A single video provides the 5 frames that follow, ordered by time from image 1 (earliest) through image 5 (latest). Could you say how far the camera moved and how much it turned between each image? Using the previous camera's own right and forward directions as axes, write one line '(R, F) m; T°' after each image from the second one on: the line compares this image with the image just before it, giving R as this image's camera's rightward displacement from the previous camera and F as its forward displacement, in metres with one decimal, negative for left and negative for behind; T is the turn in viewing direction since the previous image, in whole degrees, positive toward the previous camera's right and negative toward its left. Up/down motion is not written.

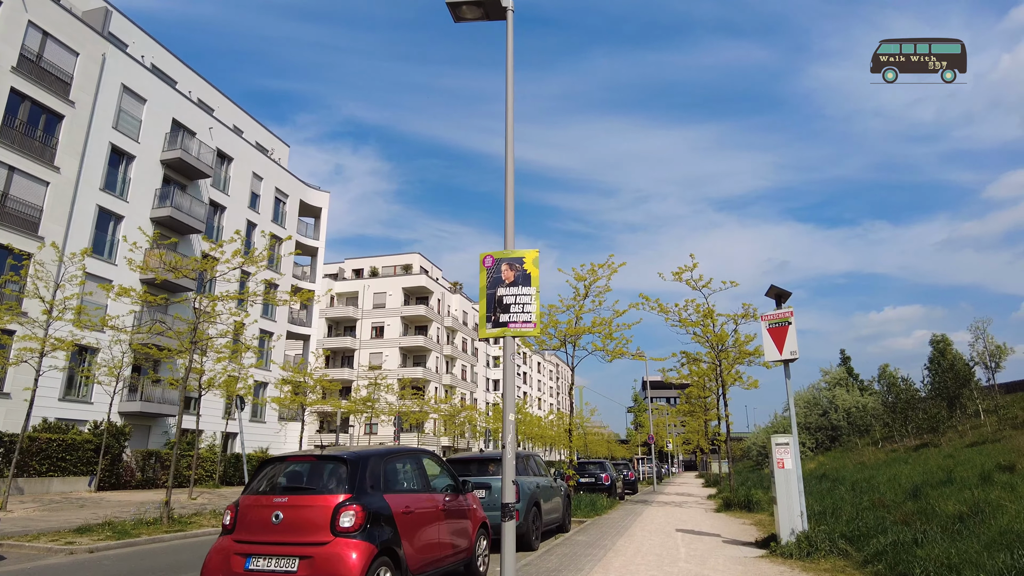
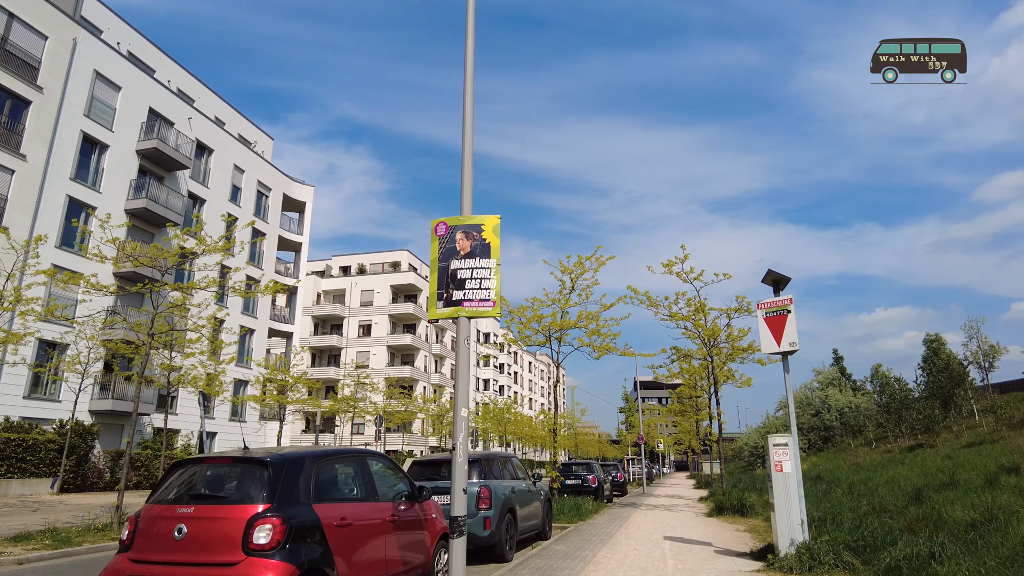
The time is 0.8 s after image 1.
(+0.2, +0.7) m; +1°
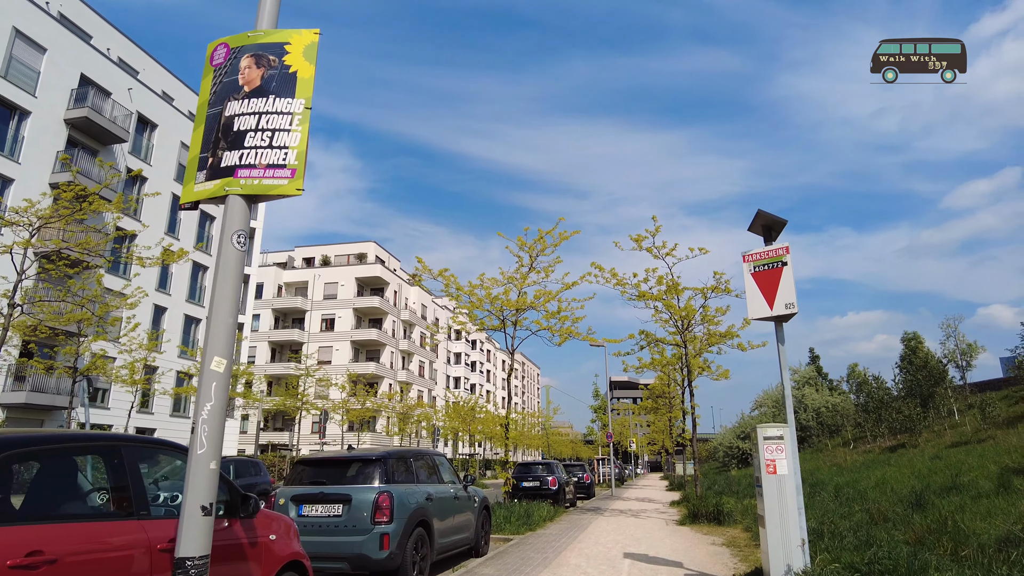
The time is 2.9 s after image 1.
(+0.5, +1.6) m; +2°
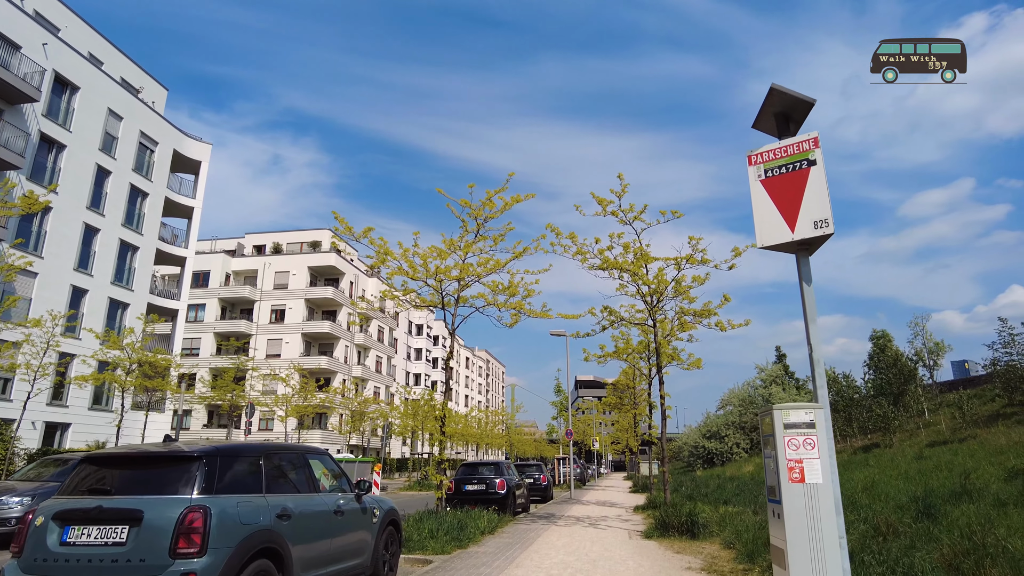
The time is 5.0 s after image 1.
(+0.4, +1.8) m; +3°
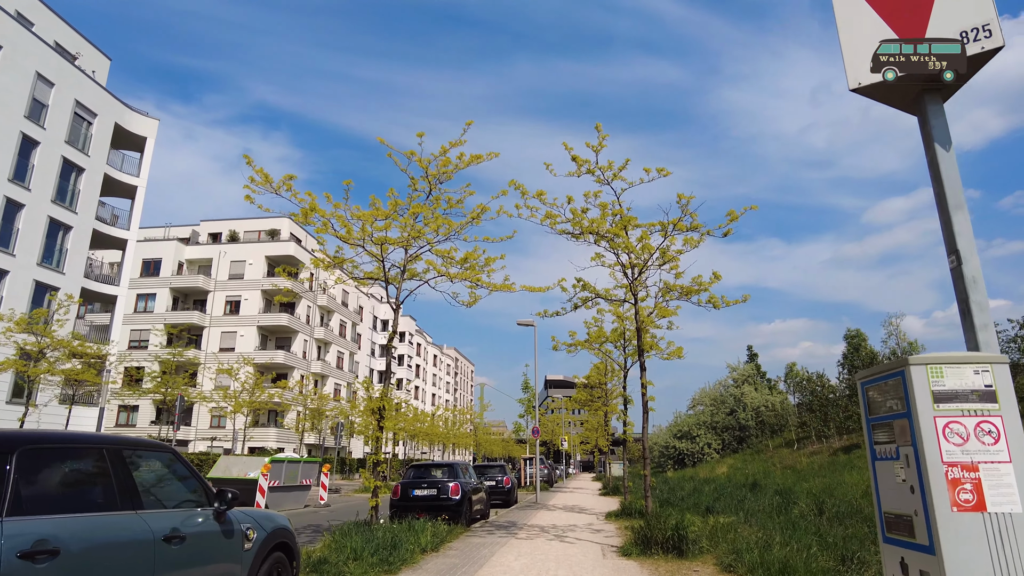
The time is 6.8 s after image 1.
(+0.2, +1.5) m; +3°
